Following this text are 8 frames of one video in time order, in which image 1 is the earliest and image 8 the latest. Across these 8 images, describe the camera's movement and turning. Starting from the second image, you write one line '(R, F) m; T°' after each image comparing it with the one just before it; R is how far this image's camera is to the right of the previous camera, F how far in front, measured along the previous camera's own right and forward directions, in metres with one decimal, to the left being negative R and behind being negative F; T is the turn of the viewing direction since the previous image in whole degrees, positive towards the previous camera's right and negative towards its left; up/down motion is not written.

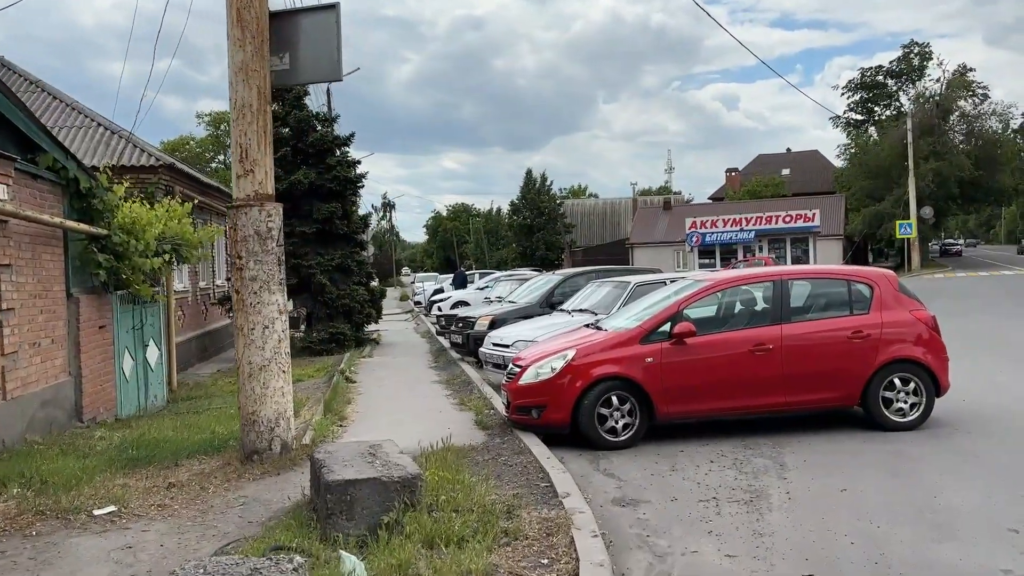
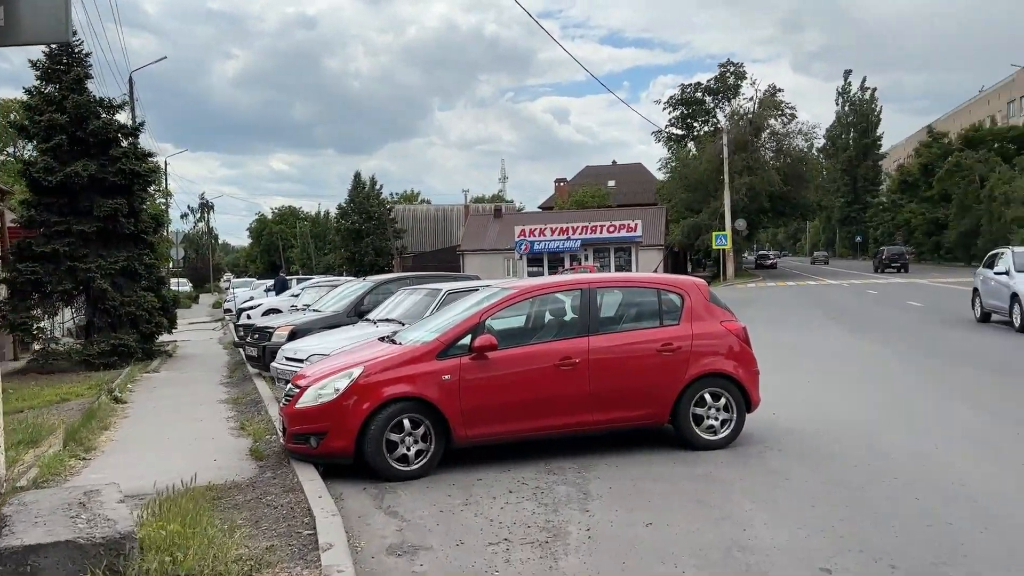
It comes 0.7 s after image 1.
(+0.4, +0.9) m; +11°
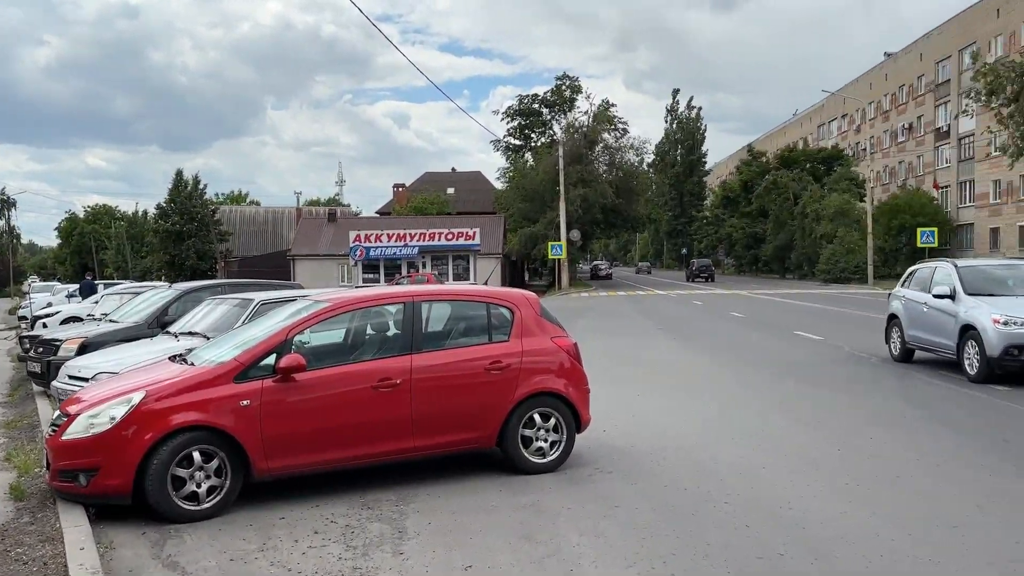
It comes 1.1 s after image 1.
(+0.2, +0.6) m; +10°
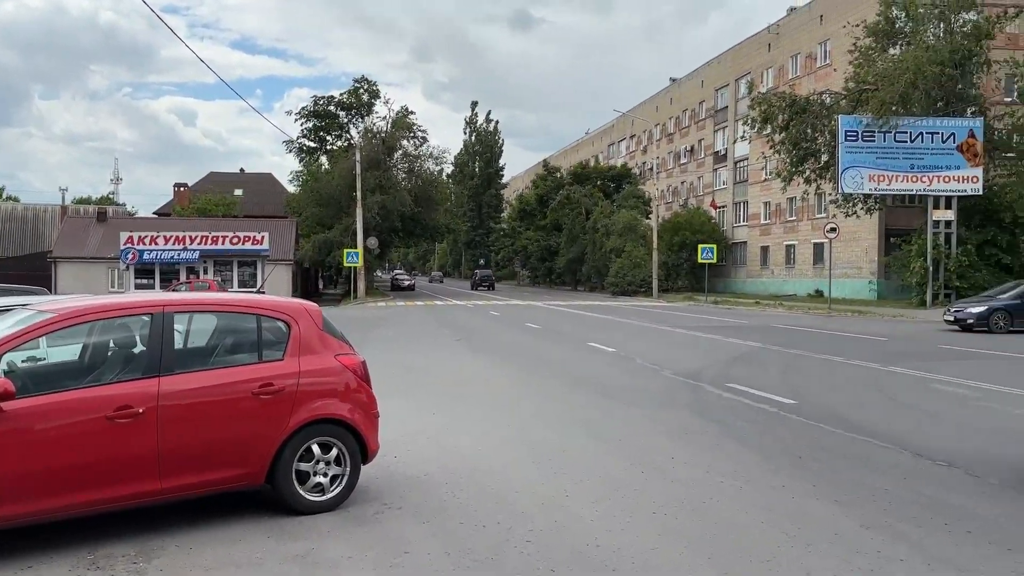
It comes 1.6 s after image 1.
(+0.1, +0.8) m; +13°
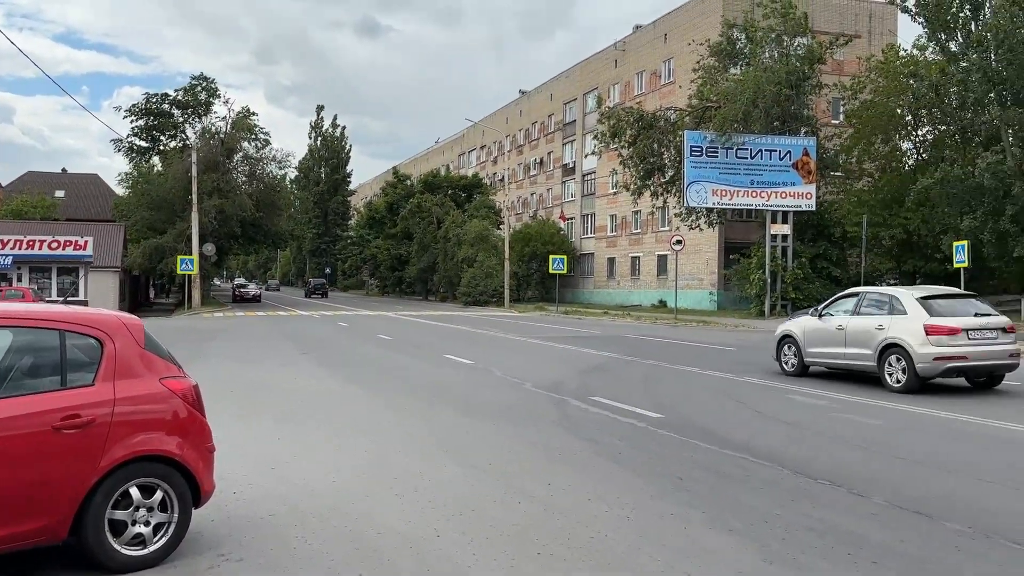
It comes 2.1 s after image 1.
(-0.1, +0.8) m; +10°
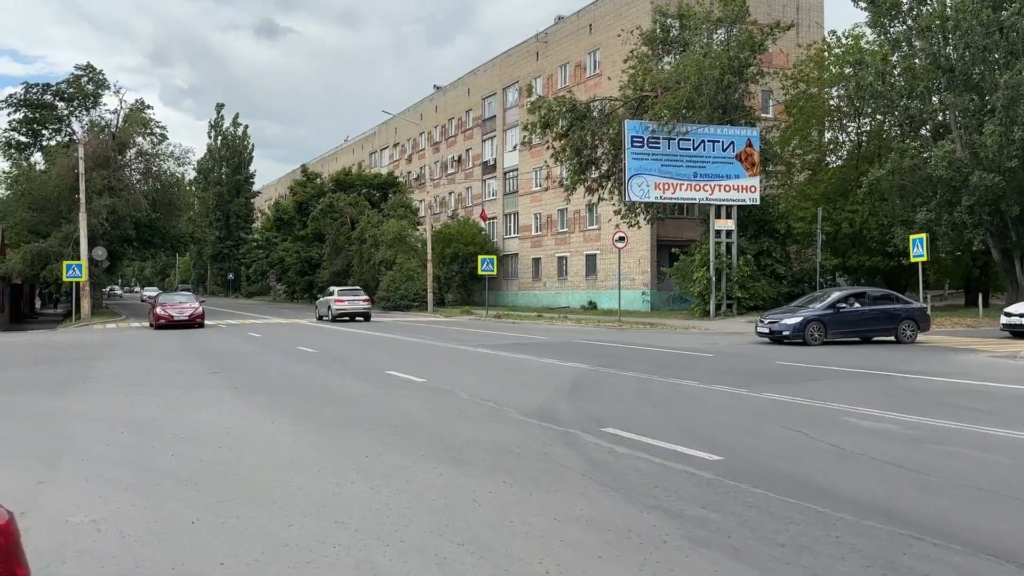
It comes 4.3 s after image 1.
(-0.8, +2.7) m; +6°
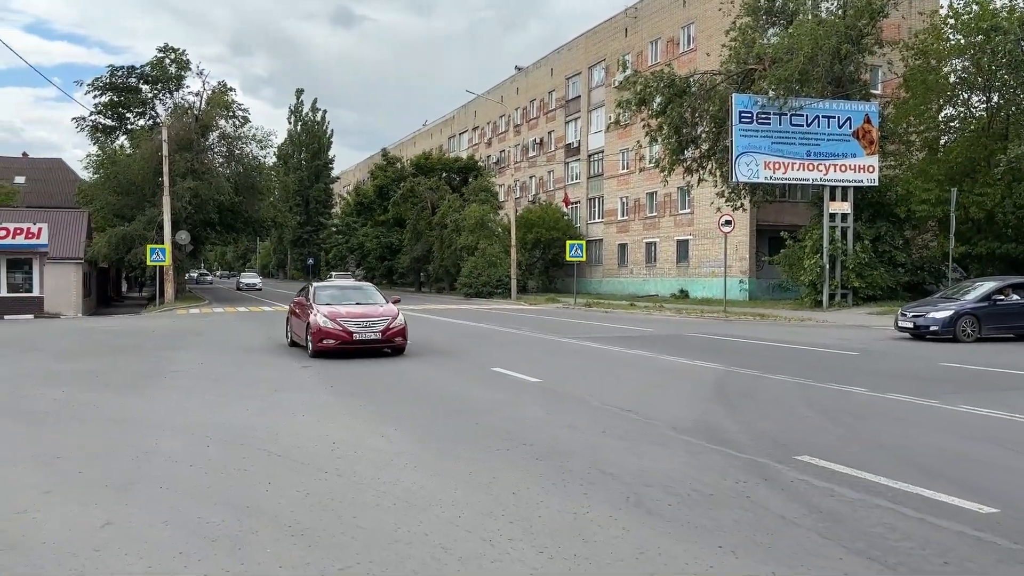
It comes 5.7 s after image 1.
(-0.8, +1.7) m; -5°
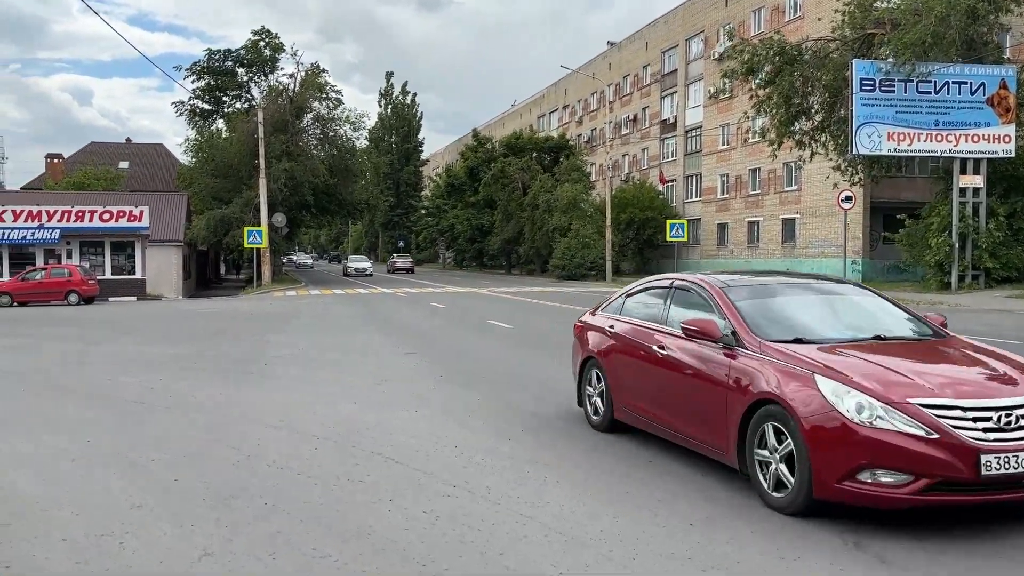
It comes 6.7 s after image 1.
(-0.5, +1.1) m; -5°
